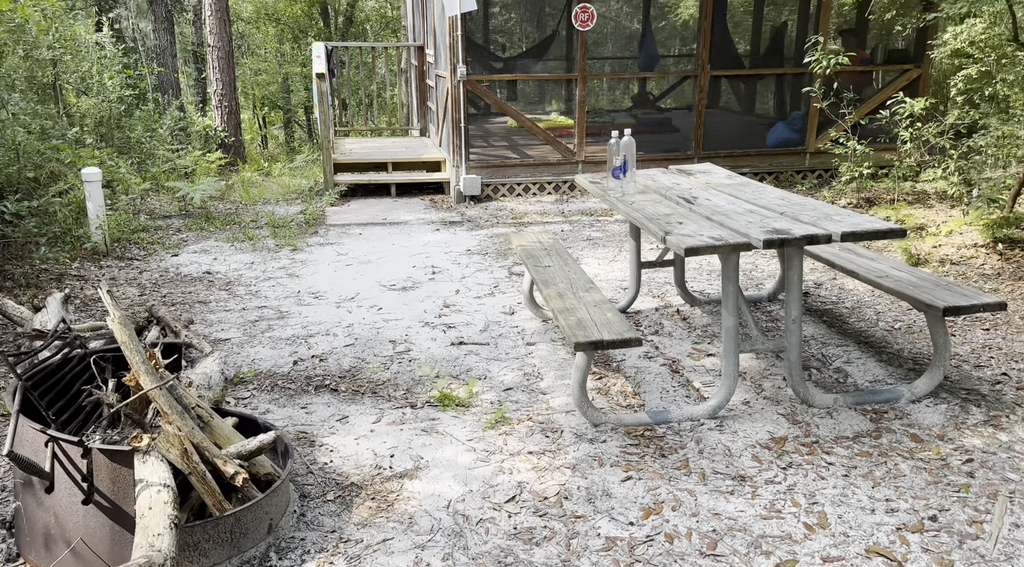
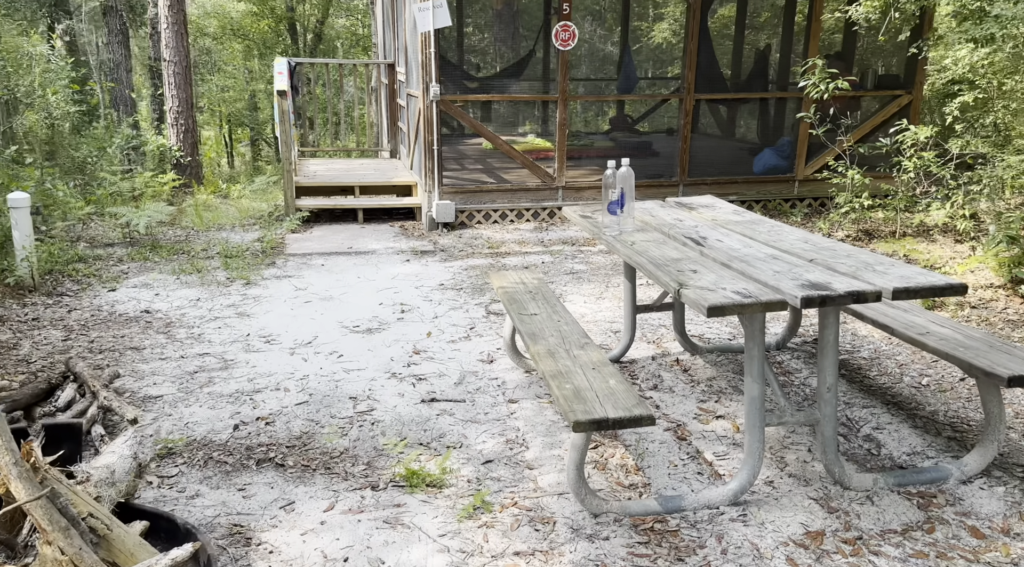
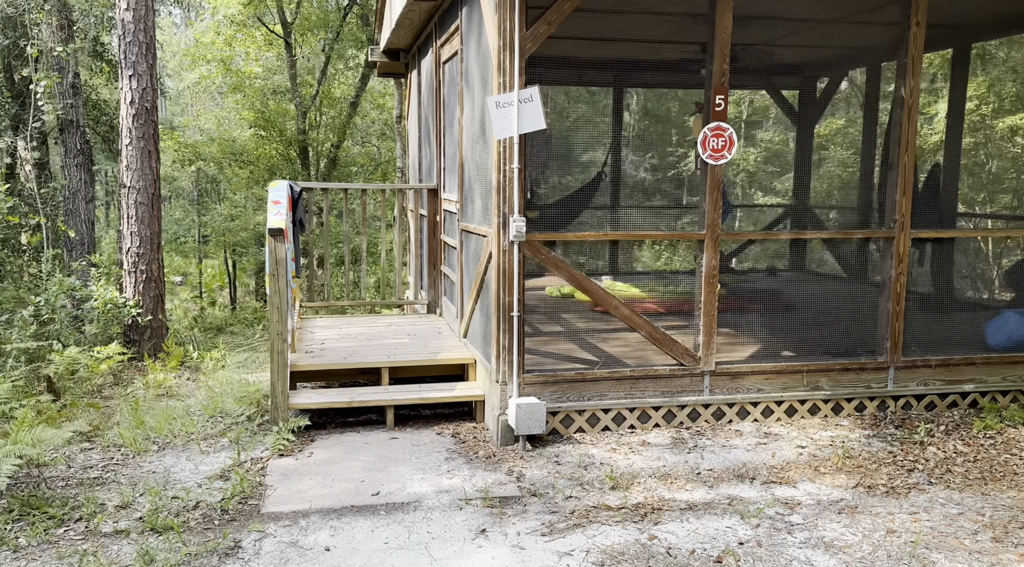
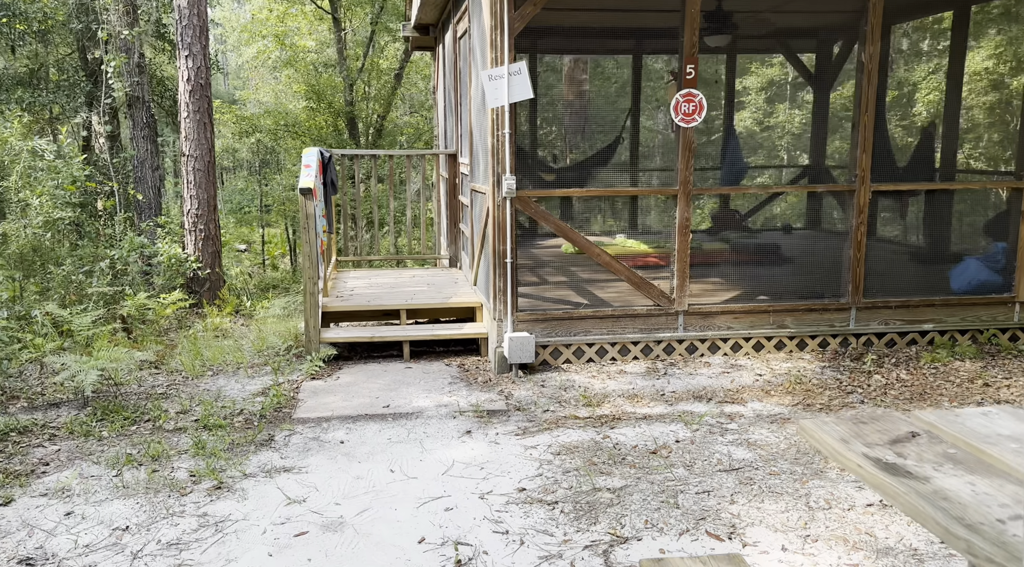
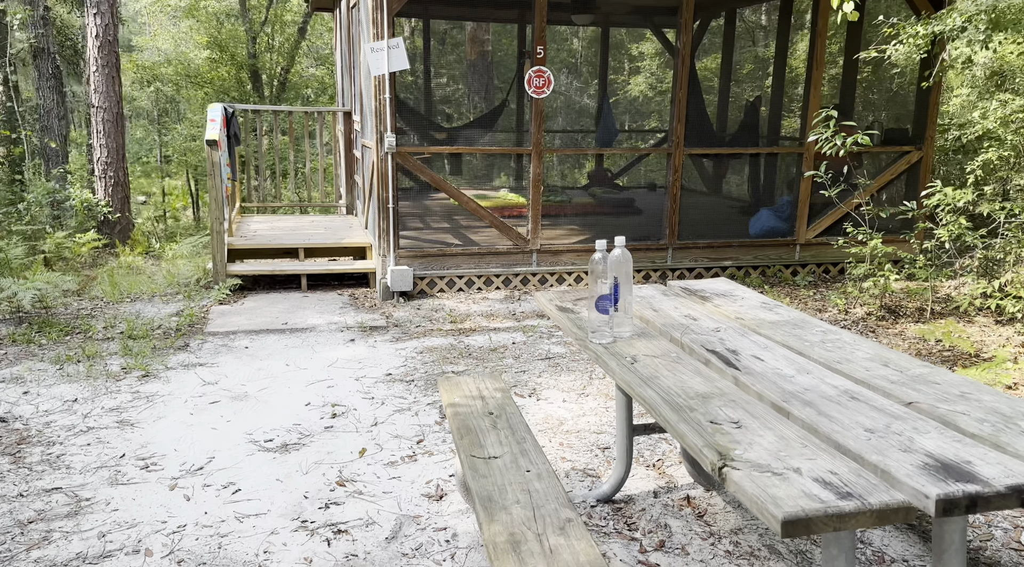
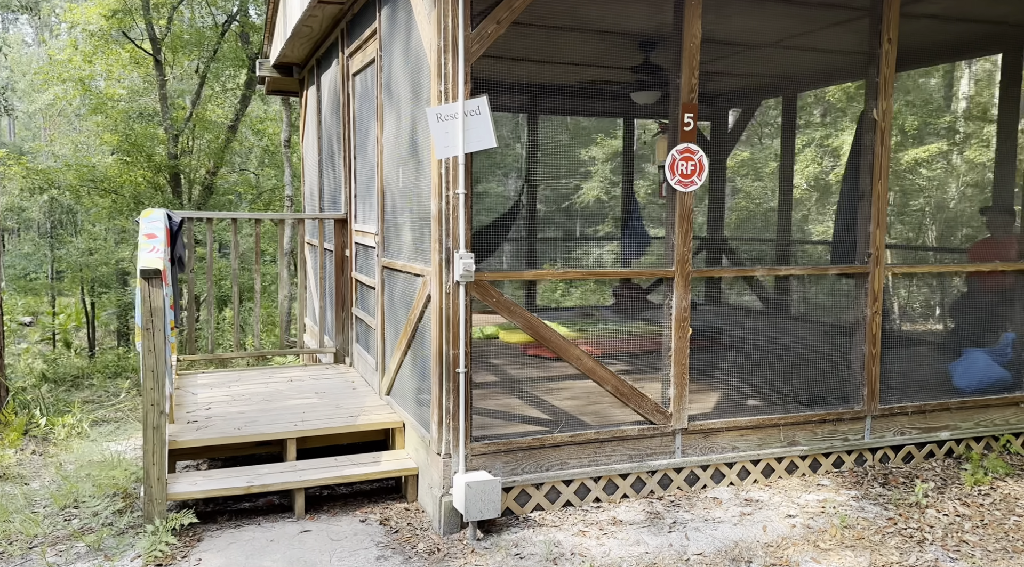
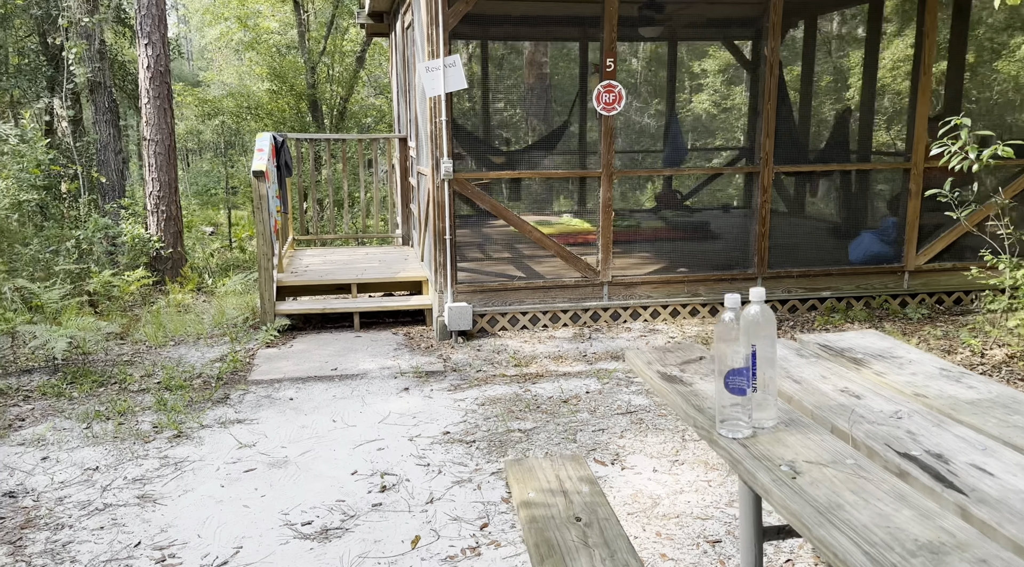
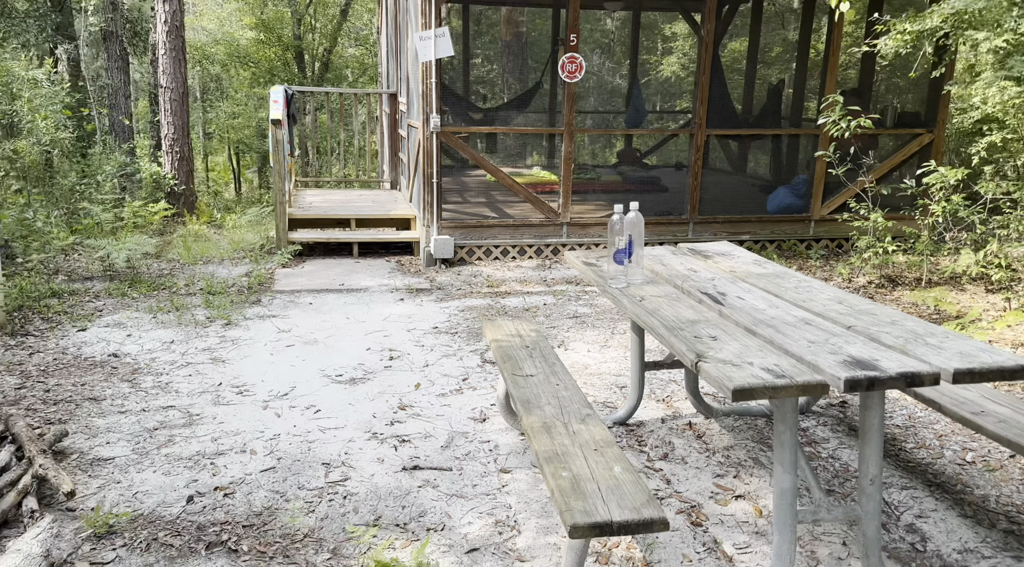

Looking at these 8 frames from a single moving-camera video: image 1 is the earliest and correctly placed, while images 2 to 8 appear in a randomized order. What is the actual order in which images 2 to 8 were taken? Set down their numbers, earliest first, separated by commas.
2, 8, 5, 7, 4, 3, 6
